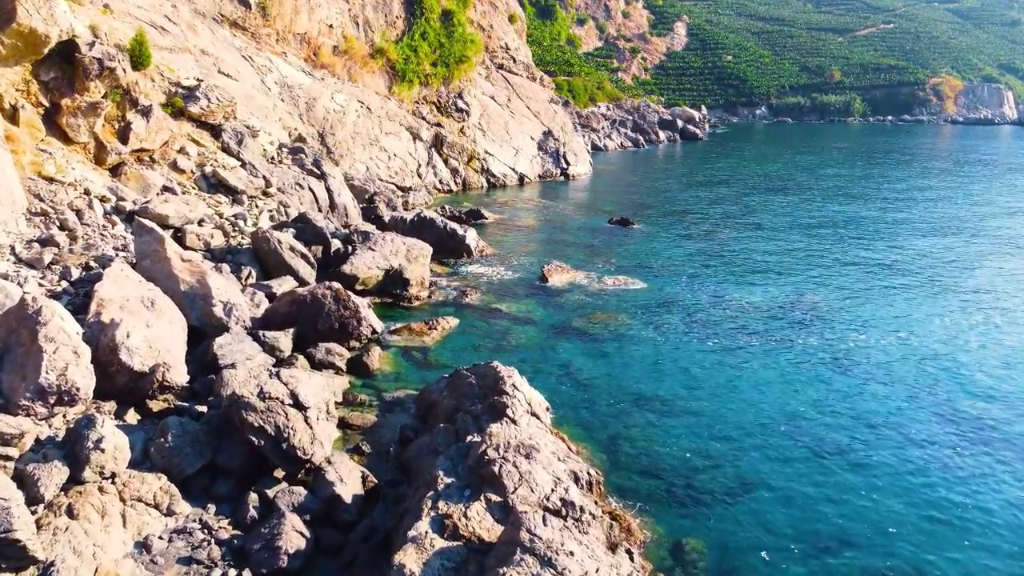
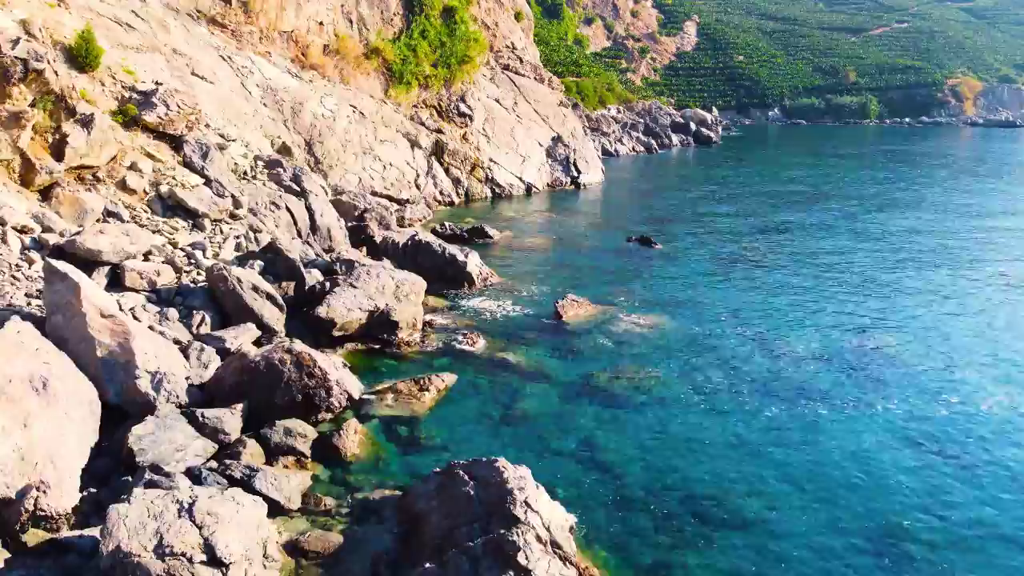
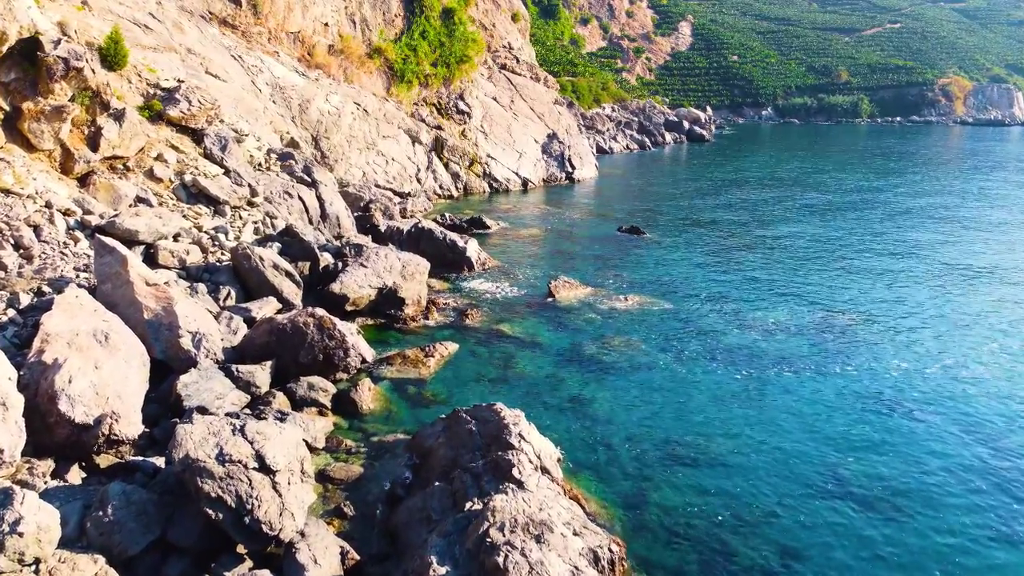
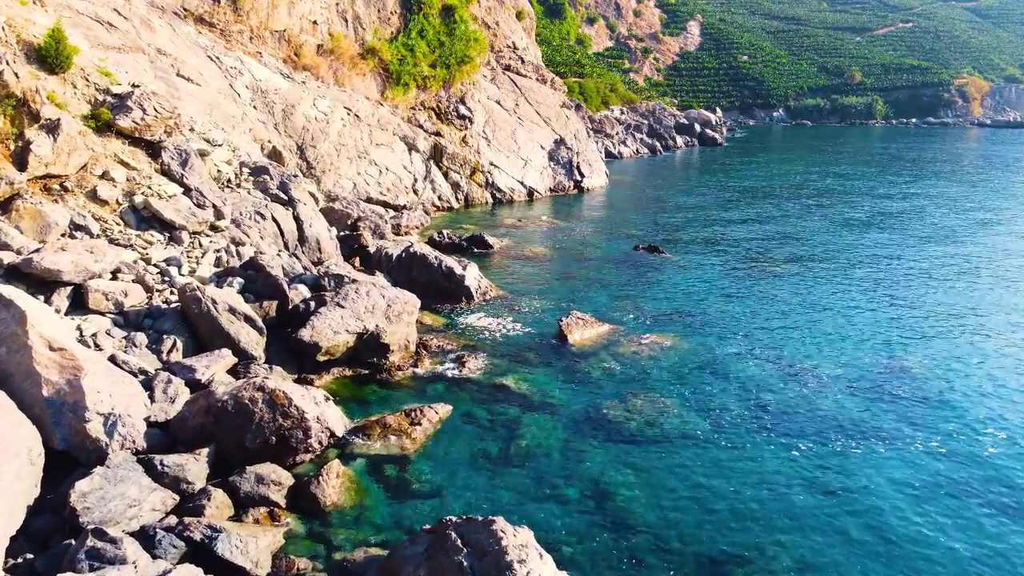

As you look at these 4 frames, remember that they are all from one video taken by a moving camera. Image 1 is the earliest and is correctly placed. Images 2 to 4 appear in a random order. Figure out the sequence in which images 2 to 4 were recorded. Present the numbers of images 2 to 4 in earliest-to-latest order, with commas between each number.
3, 2, 4
